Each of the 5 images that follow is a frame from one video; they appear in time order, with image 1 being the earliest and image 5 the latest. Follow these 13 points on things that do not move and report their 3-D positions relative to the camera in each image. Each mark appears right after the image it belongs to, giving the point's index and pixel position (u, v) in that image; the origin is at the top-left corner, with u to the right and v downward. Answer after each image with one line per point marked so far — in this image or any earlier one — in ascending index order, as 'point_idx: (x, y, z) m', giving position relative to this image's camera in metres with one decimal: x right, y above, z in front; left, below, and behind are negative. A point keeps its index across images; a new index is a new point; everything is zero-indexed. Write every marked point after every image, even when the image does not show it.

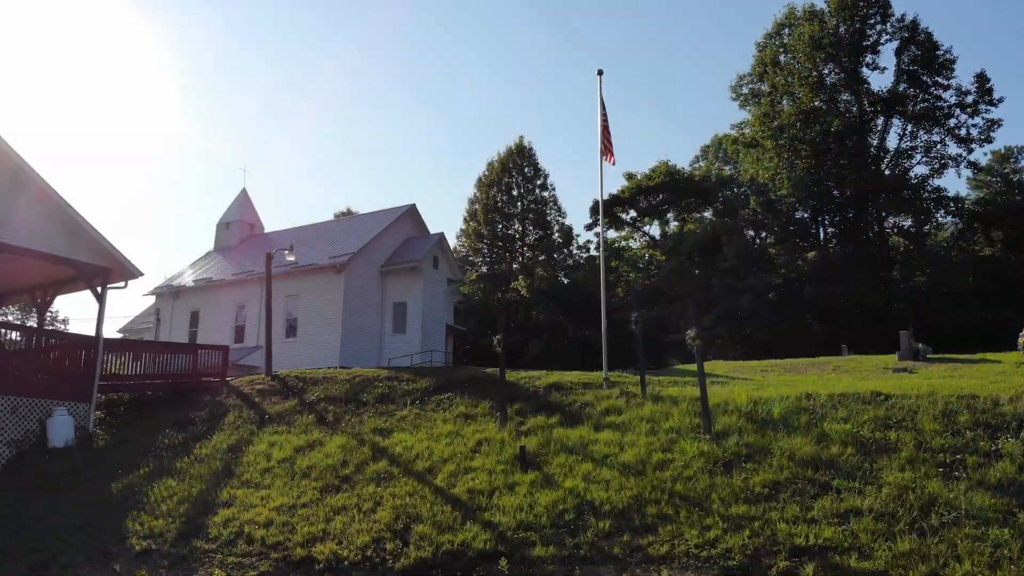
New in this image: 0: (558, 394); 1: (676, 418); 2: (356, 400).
0: (+1.0, -2.3, +15.5) m
1: (+3.0, -2.4, +13.3) m
2: (-3.7, -2.7, +17.2) m
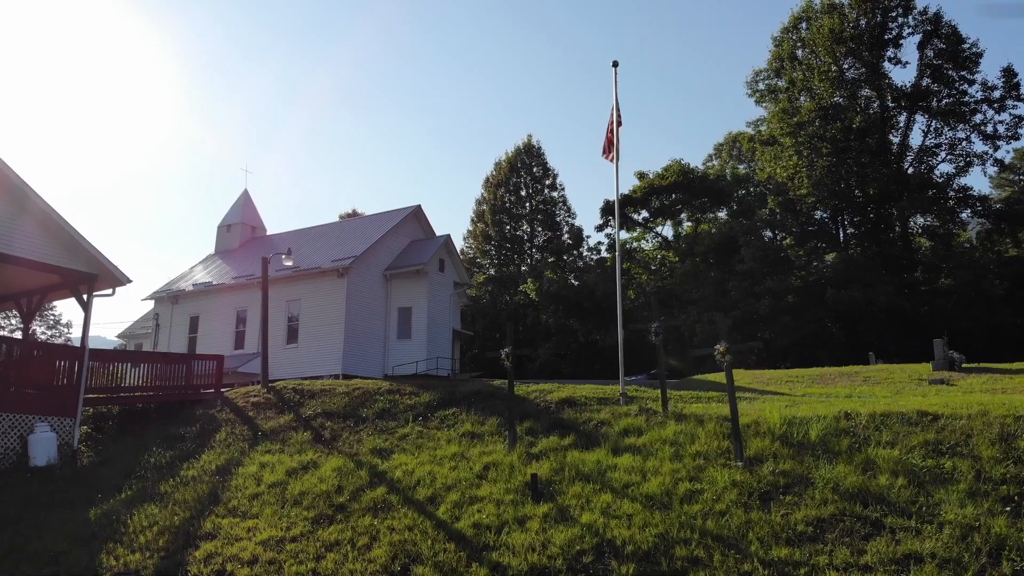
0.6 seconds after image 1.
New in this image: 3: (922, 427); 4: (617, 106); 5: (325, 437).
0: (+1.2, -2.4, +14.4) m
1: (+3.2, -2.6, +12.1) m
2: (-3.5, -2.8, +16.1) m
3: (+6.7, -2.3, +11.9) m
4: (+2.4, +4.2, +16.7) m
5: (-3.9, -3.1, +15.3) m
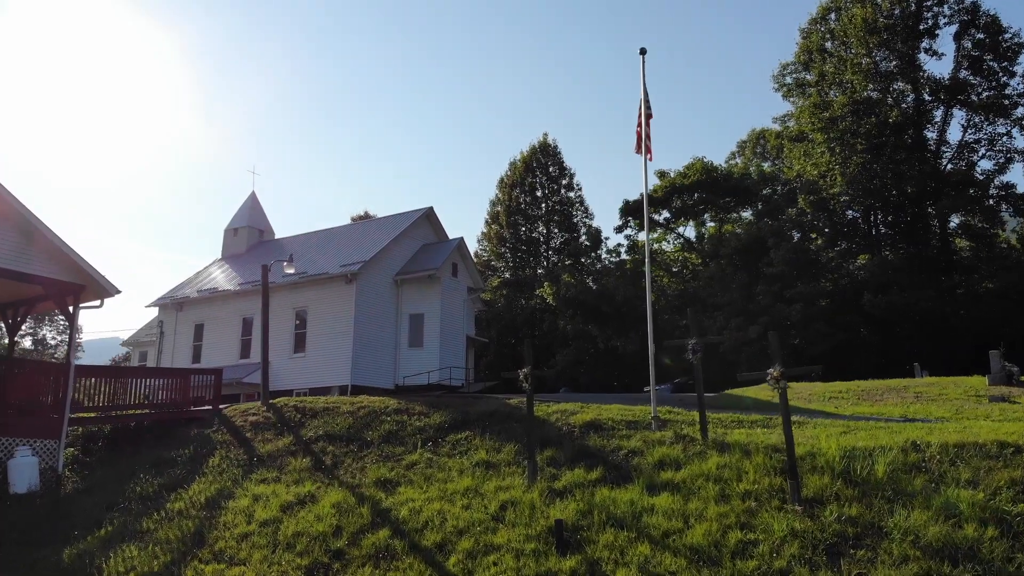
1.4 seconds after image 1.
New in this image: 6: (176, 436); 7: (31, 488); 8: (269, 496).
0: (+1.5, -2.6, +12.9) m
1: (+3.5, -2.8, +10.6) m
2: (-3.1, -3.1, +14.7) m
3: (+7.0, -2.5, +10.3) m
4: (+2.8, +4.0, +15.2) m
5: (-3.6, -3.4, +13.9) m
6: (-8.0, -3.5, +17.3) m
7: (-9.9, -4.1, +15.0) m
8: (-4.2, -3.6, +12.6) m
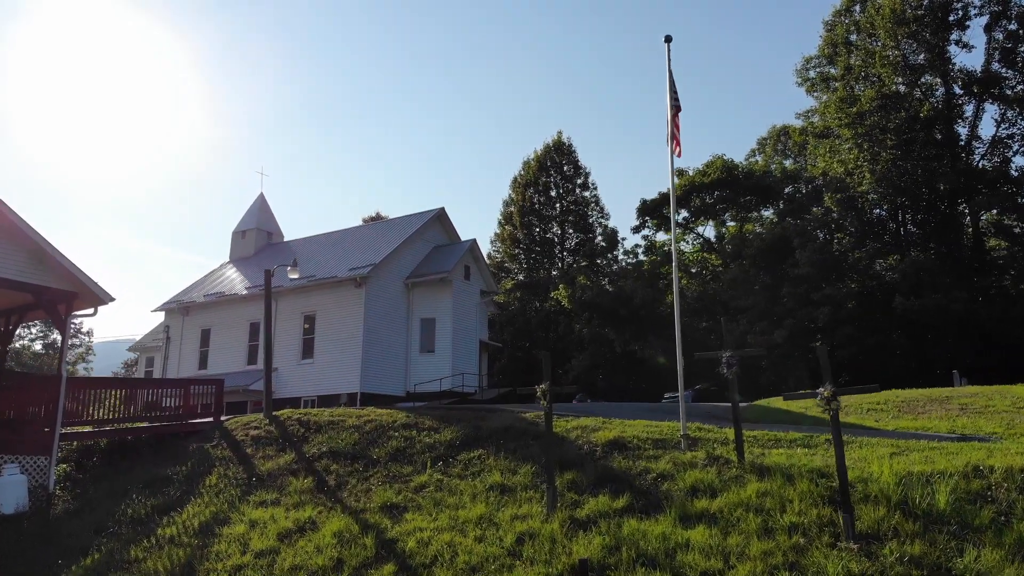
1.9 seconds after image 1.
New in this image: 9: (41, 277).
0: (+1.8, -2.8, +11.9) m
1: (+3.7, -2.9, +9.5) m
2: (-2.8, -3.2, +13.8) m
3: (+7.2, -2.6, +9.2) m
4: (+3.1, +3.9, +14.2) m
5: (-3.3, -3.5, +12.9) m
6: (-7.6, -3.7, +16.5) m
7: (-9.6, -4.3, +14.2) m
8: (-3.9, -3.8, +11.7) m
9: (-9.9, +0.2, +15.4) m
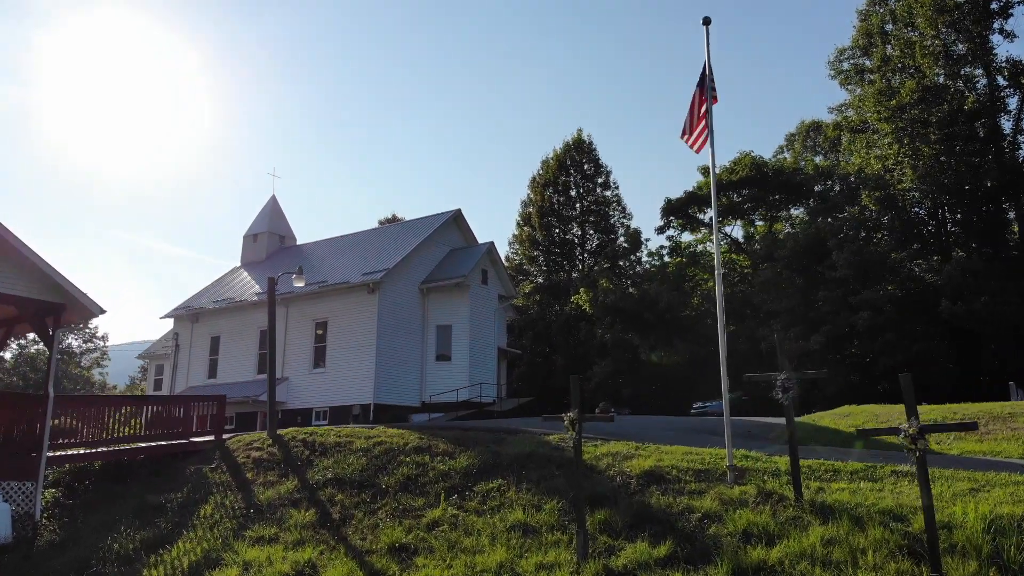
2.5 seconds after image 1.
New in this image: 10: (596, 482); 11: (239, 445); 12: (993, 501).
0: (+2.2, -3.0, +10.5) m
1: (+4.0, -3.1, +8.1) m
2: (-2.4, -3.4, +12.5) m
3: (+7.5, -2.7, +7.7) m
4: (+3.5, +3.7, +12.8) m
5: (-2.9, -3.7, +11.7) m
6: (-7.2, -3.9, +15.3) m
7: (-9.2, -4.5, +13.1) m
8: (-3.6, -4.0, +10.5) m
9: (-9.5, 0.0, +14.3) m
10: (+1.3, -3.0, +11.1) m
11: (-6.1, -3.5, +16.2) m
12: (+6.2, -2.7, +9.4) m
